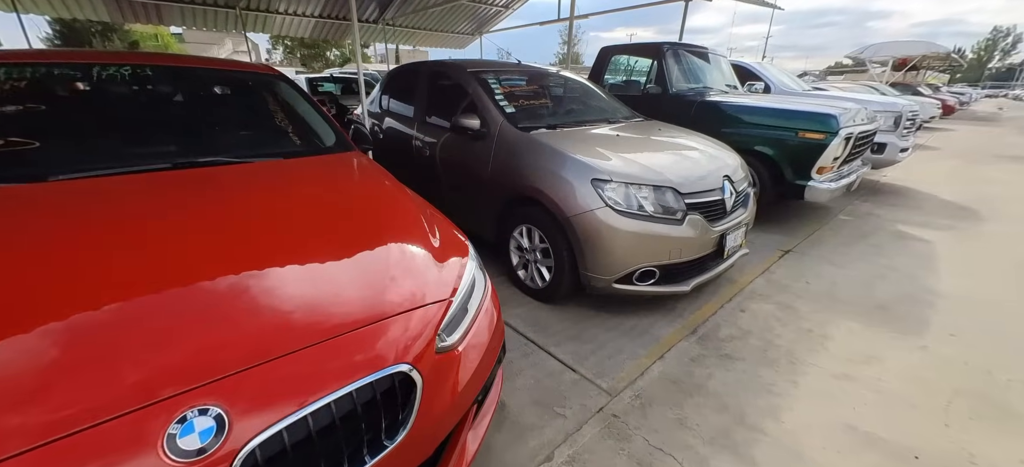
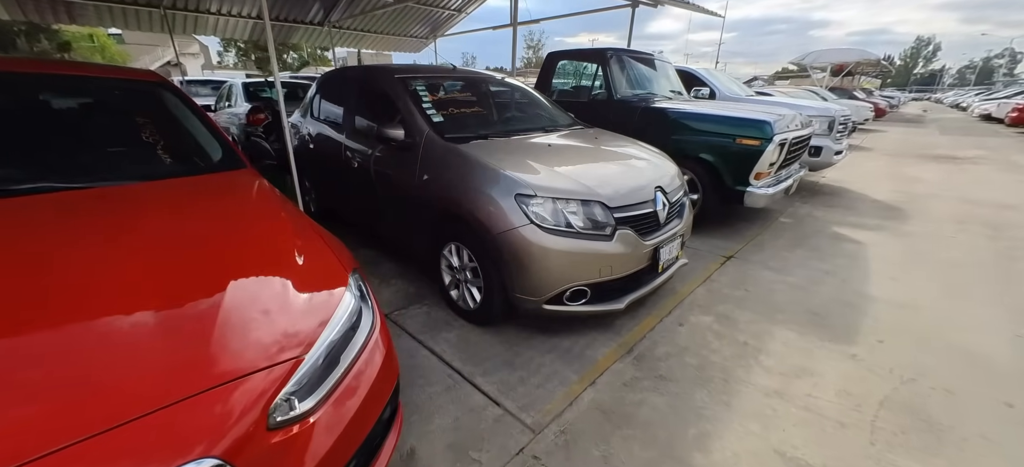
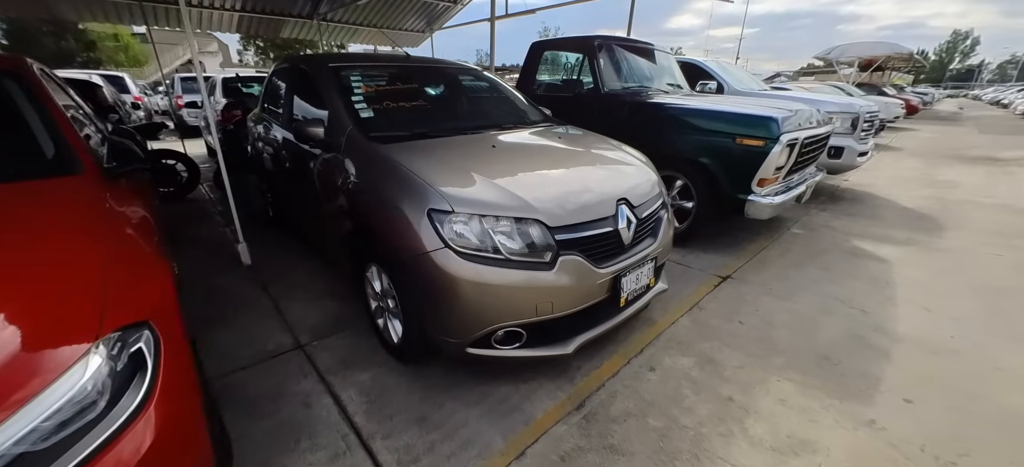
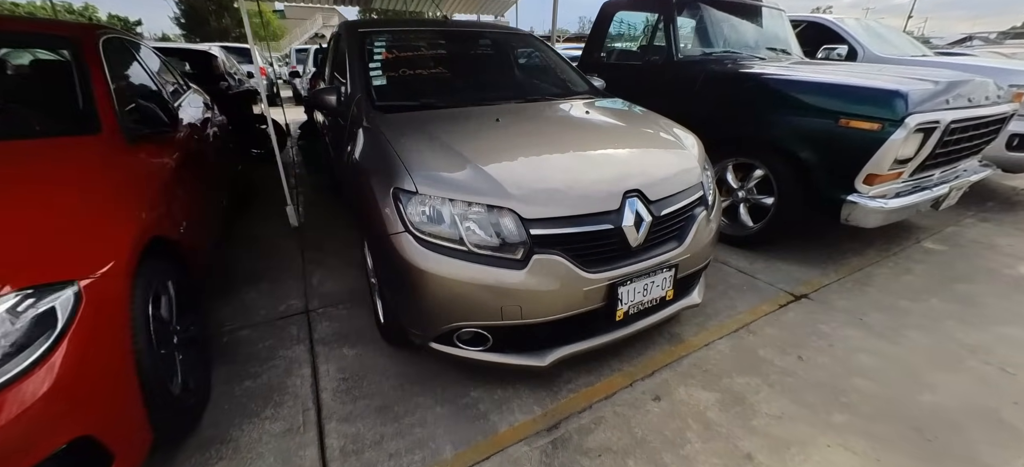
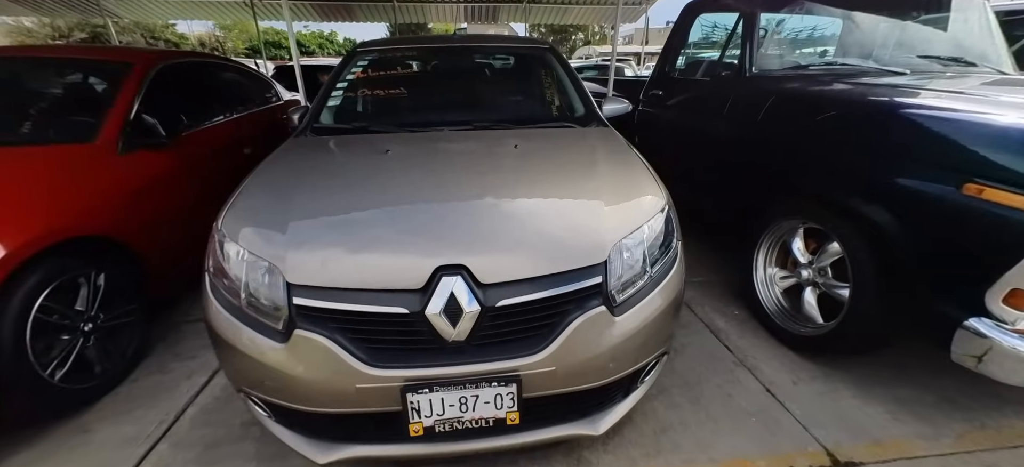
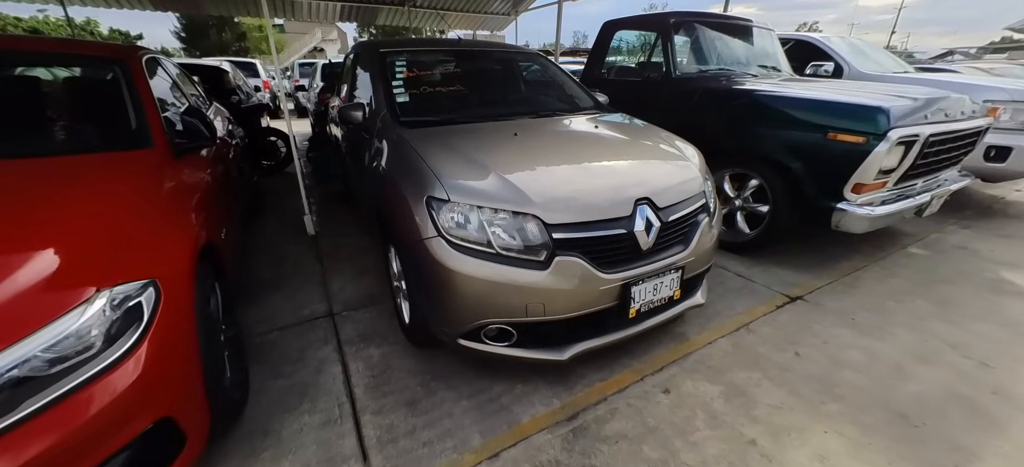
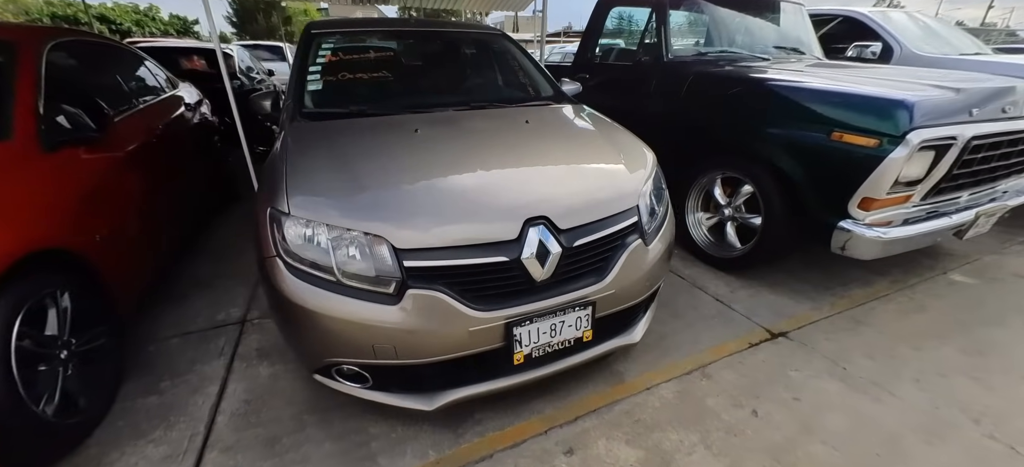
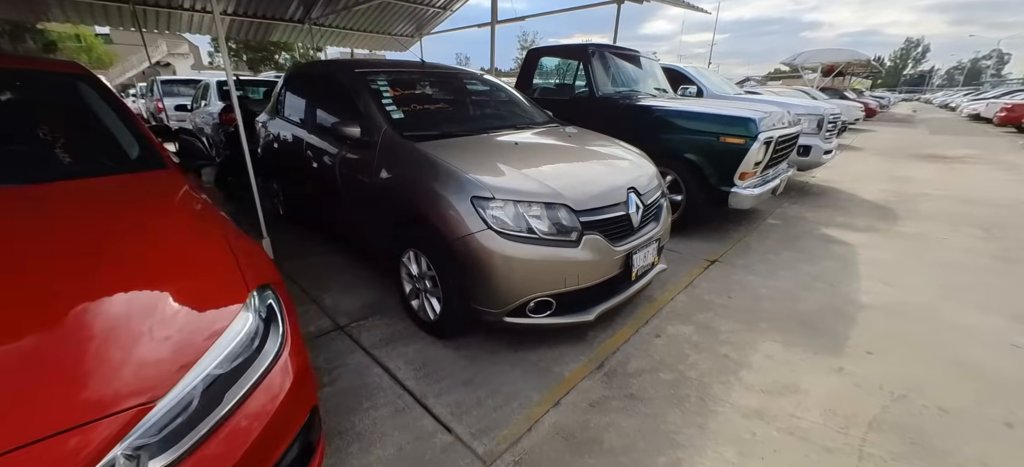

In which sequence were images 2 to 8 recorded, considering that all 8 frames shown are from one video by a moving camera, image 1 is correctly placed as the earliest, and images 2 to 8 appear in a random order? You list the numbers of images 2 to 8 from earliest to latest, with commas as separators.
2, 8, 3, 6, 4, 7, 5
